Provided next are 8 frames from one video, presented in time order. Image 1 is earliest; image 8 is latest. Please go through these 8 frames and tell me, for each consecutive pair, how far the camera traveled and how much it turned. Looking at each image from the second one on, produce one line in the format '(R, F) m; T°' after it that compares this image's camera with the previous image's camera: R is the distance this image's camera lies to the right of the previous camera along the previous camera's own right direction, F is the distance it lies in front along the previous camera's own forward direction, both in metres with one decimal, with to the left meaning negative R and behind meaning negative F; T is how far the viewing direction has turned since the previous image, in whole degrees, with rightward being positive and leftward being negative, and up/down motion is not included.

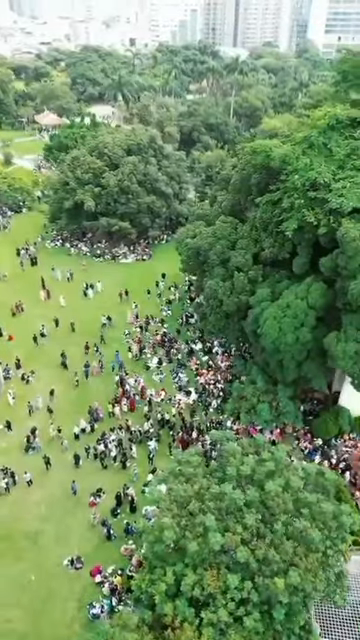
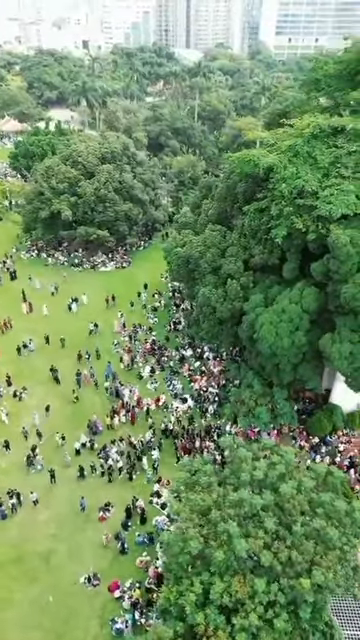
(-1.6, -0.2) m; +4°
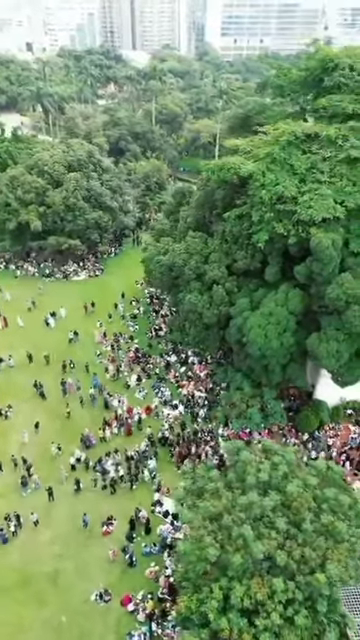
(-1.4, -0.1) m; +5°
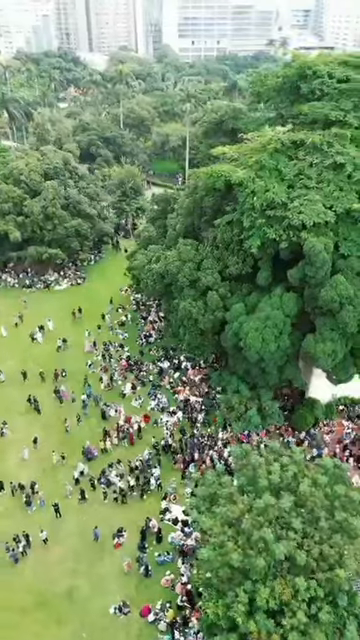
(-1.5, -0.1) m; +4°
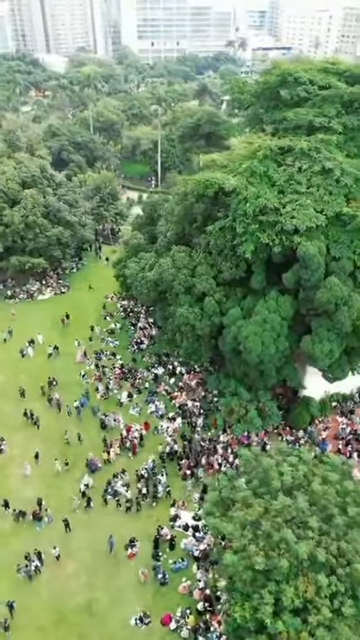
(-1.5, -0.1) m; +4°
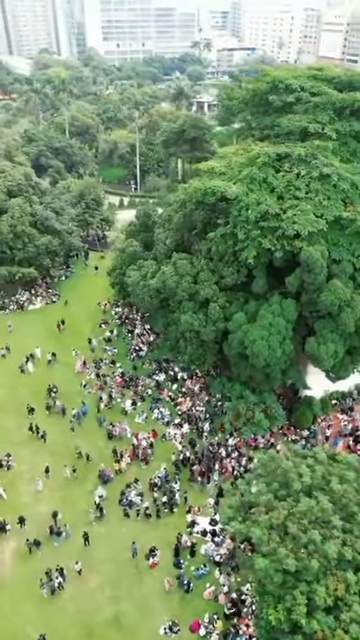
(-1.7, -0.1) m; +3°
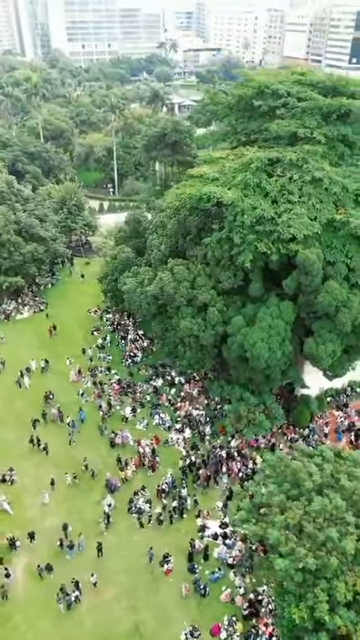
(-1.4, -0.1) m; +3°
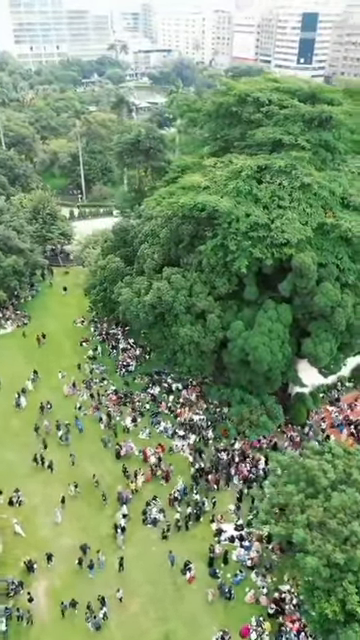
(-2.1, -0.1) m; +5°
